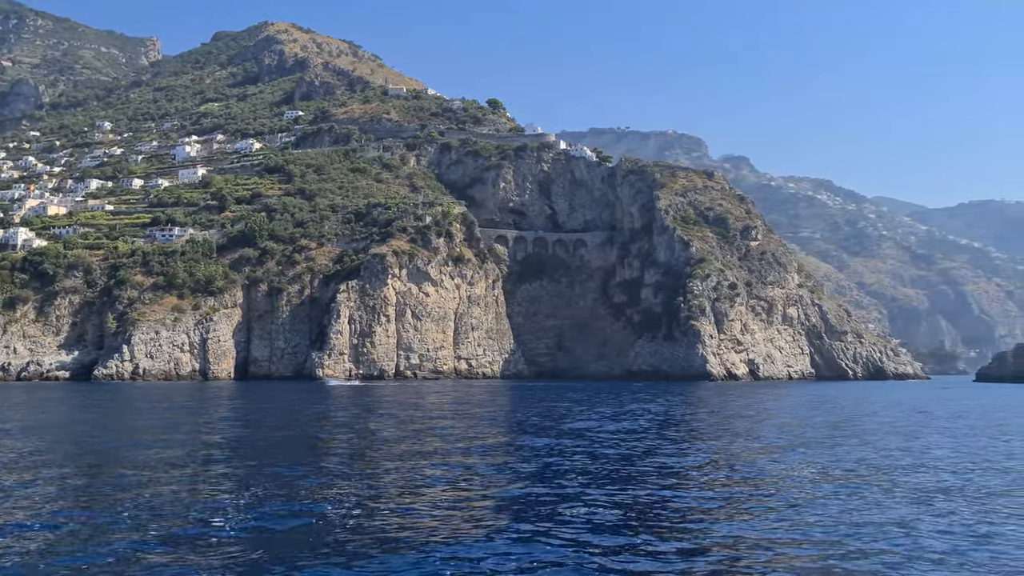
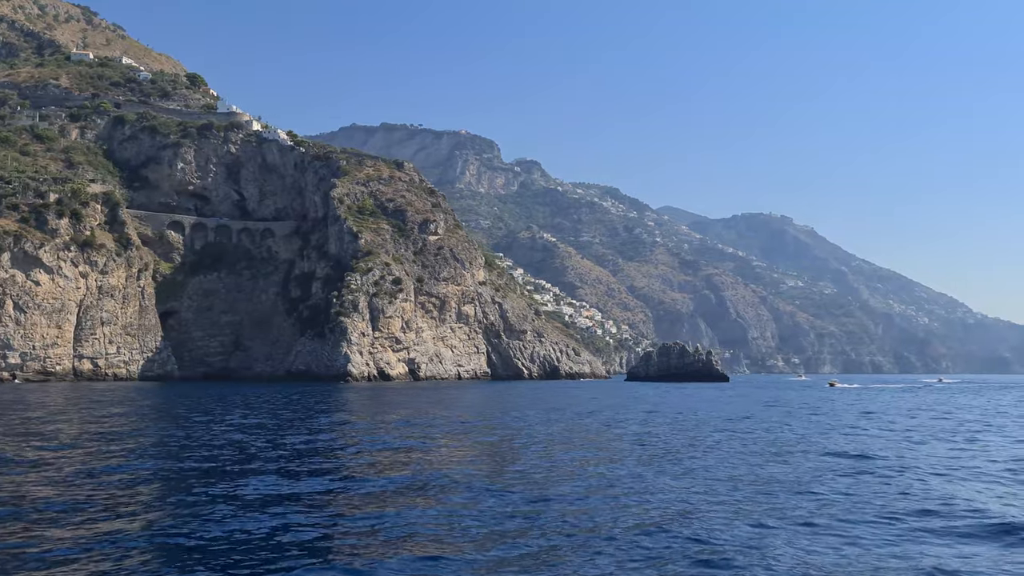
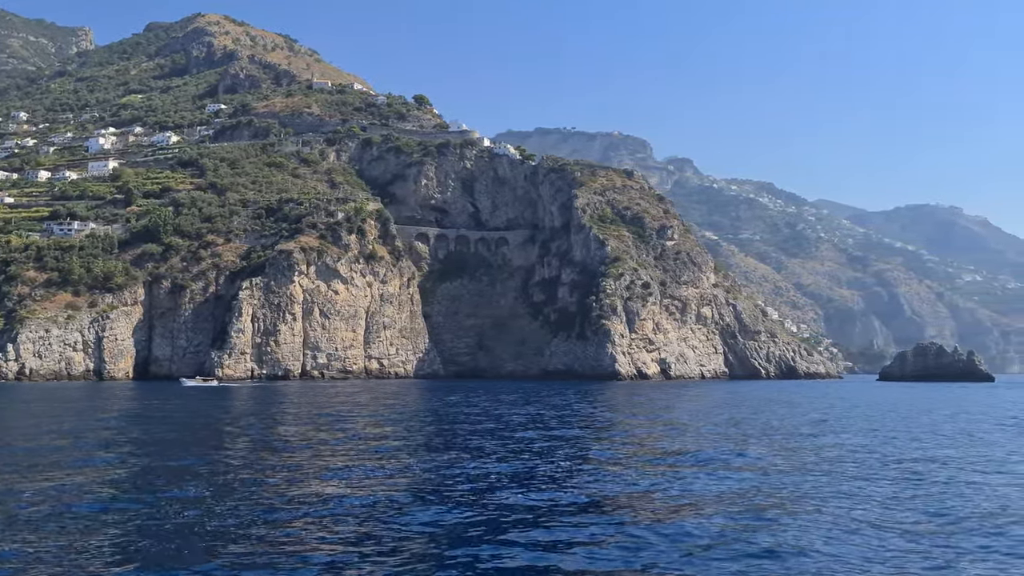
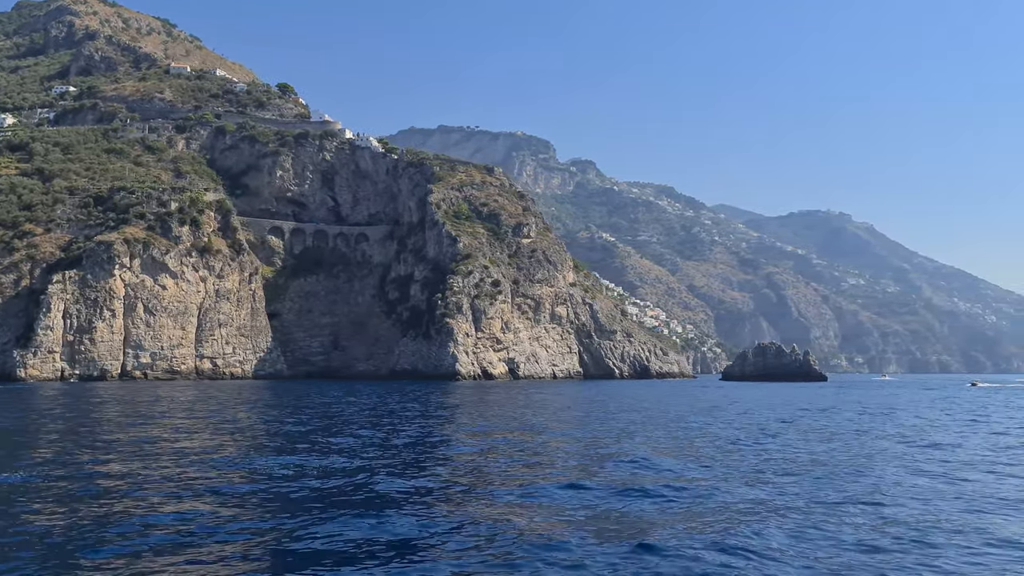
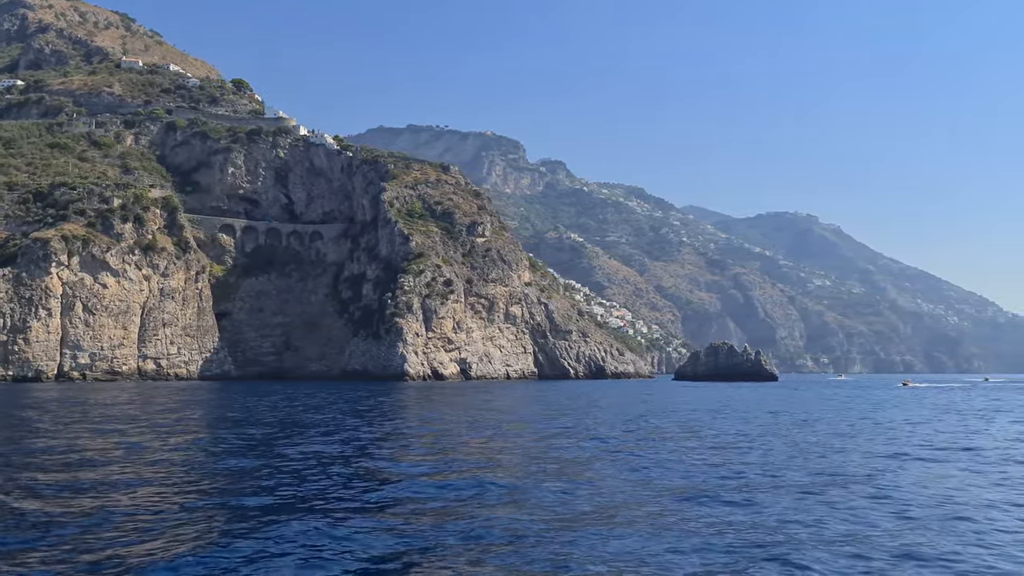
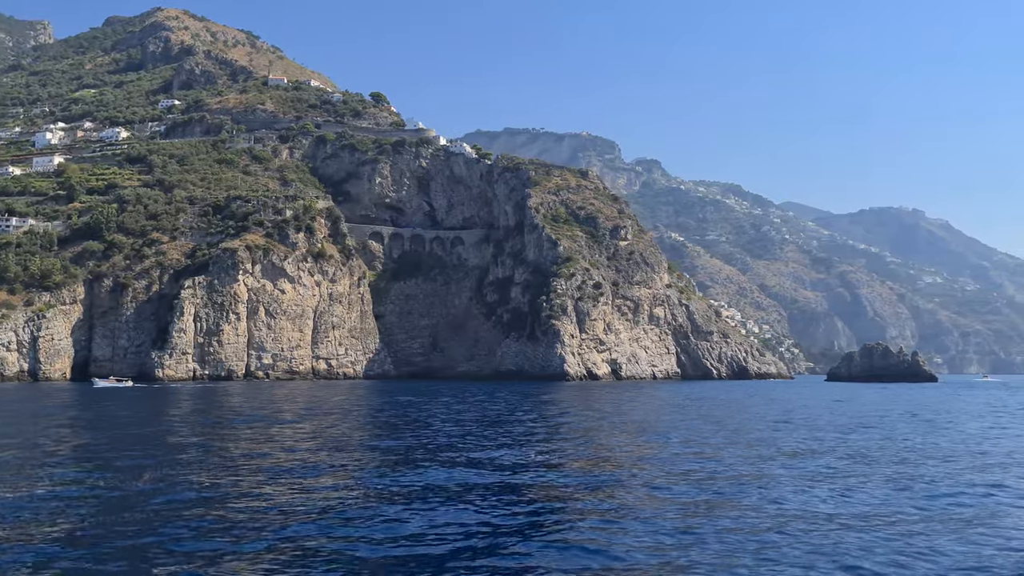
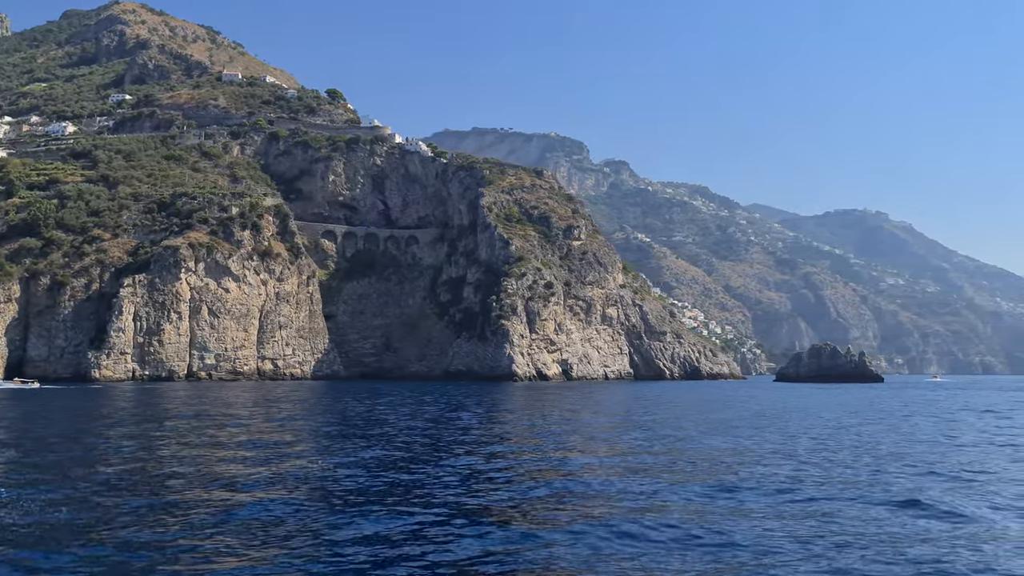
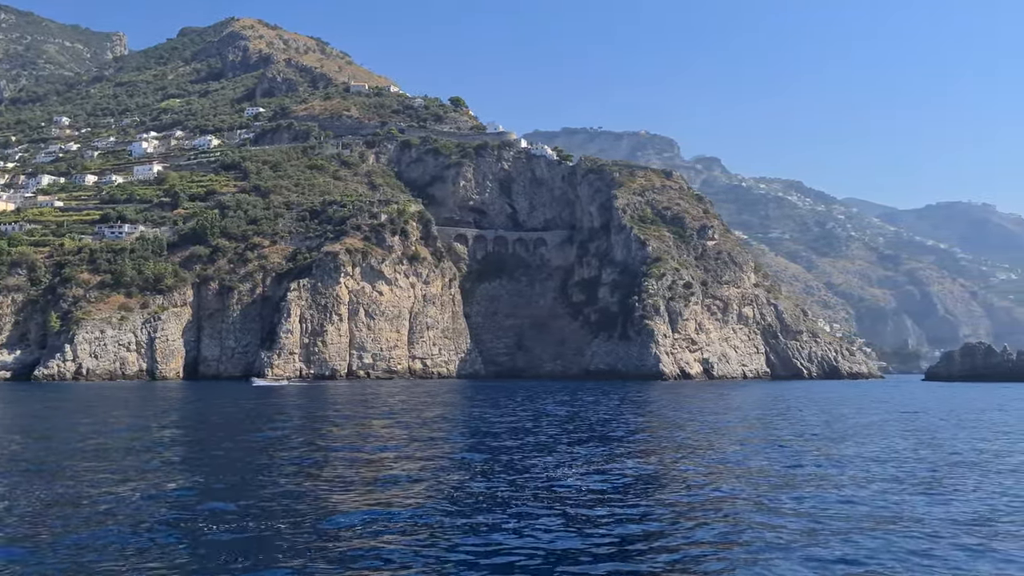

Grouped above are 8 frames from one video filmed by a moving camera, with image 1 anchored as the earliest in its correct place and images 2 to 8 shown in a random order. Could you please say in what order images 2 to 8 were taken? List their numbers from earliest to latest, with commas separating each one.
8, 3, 6, 7, 4, 5, 2
